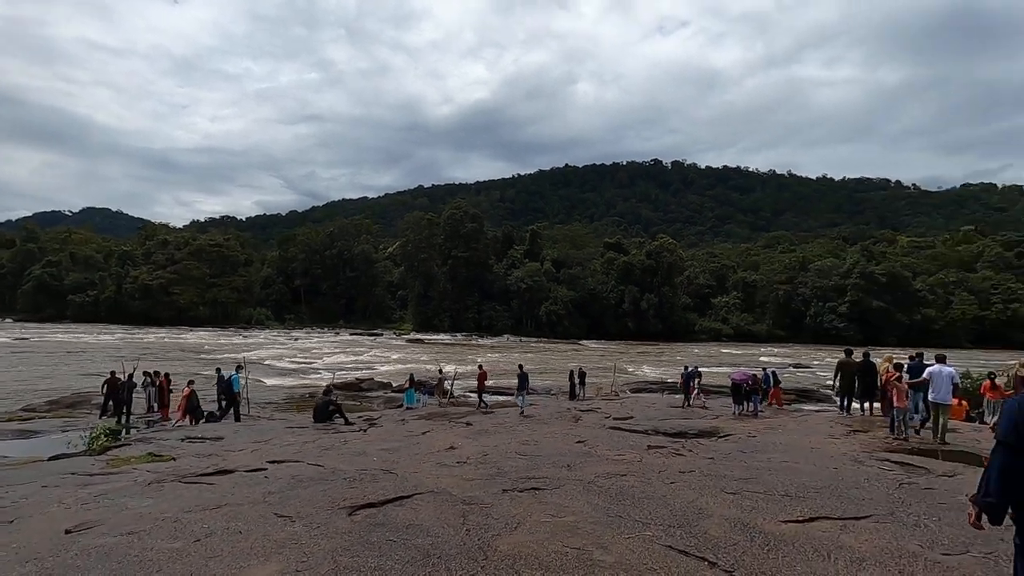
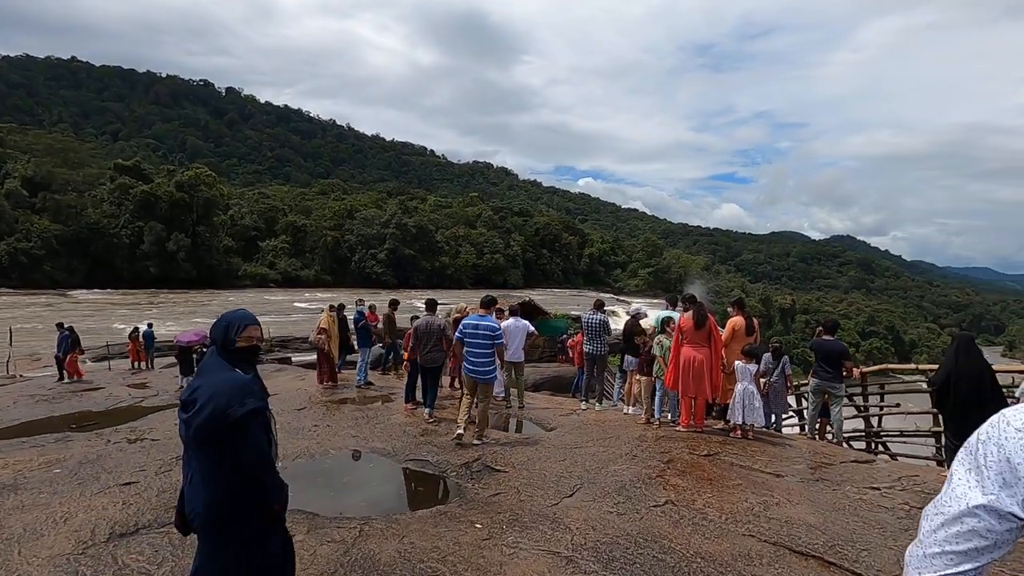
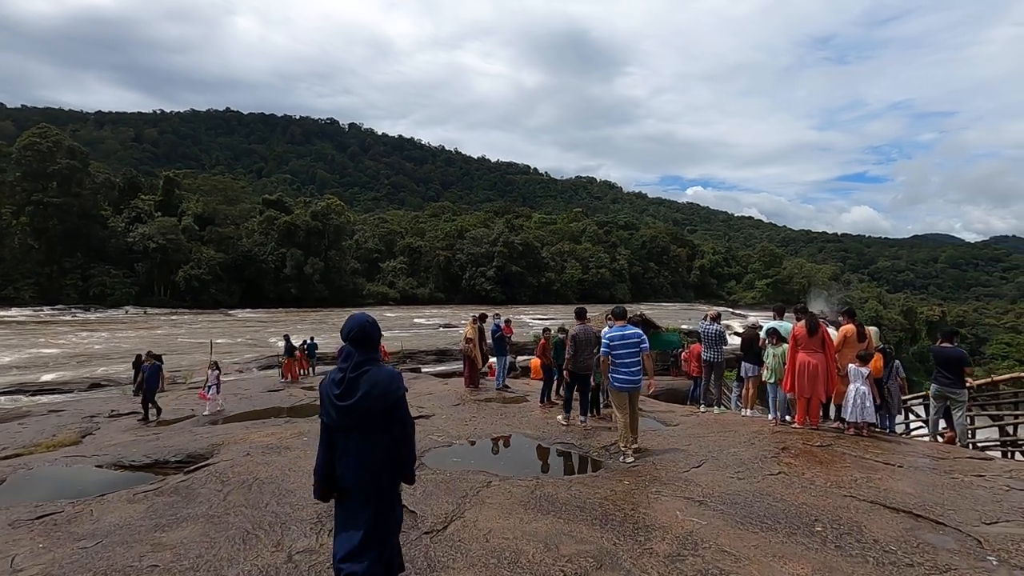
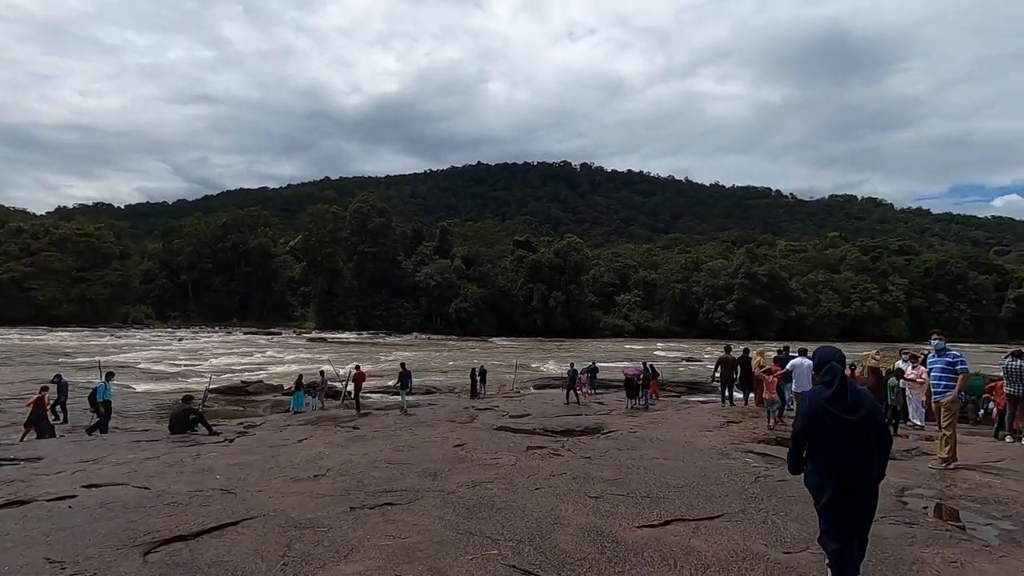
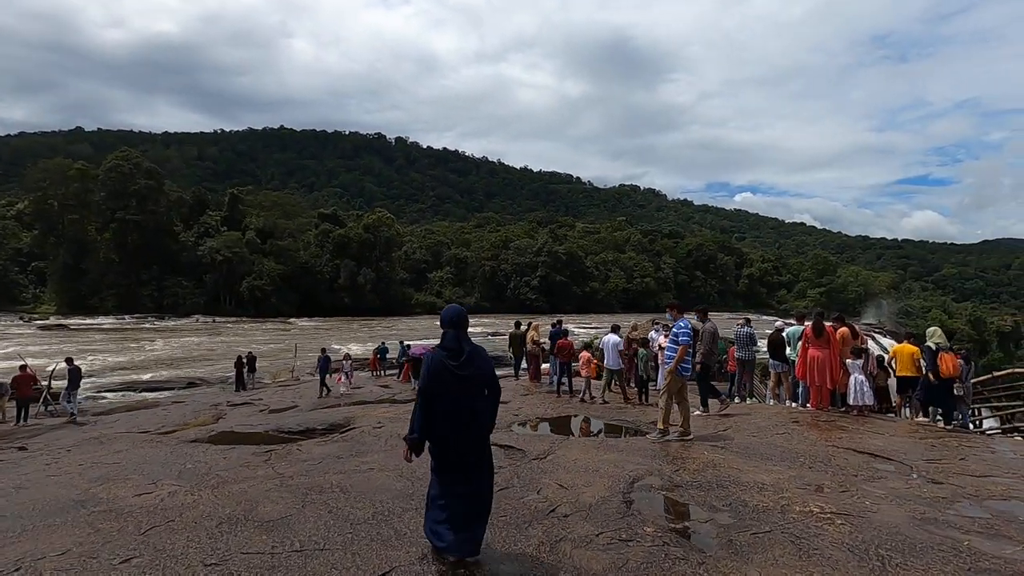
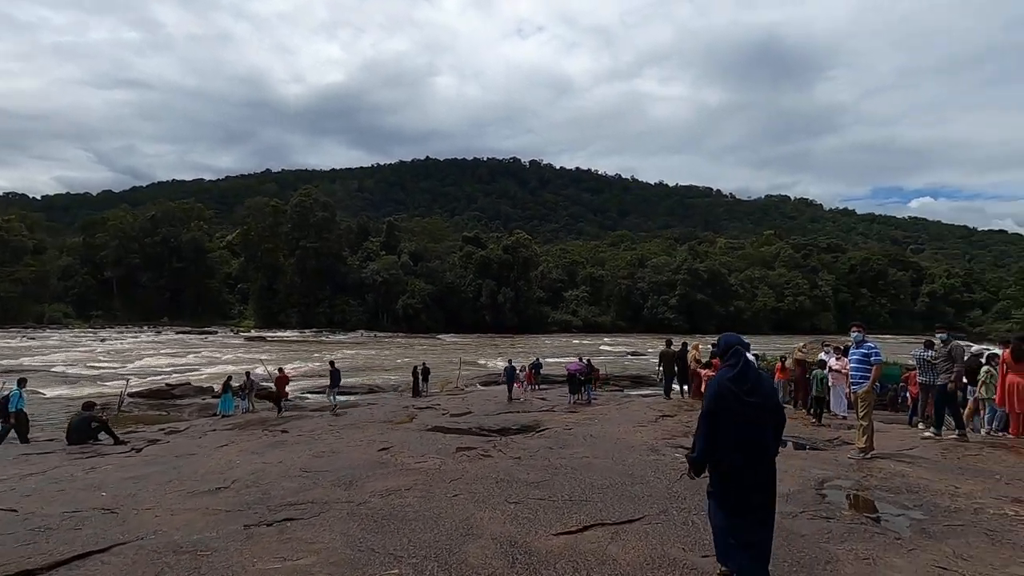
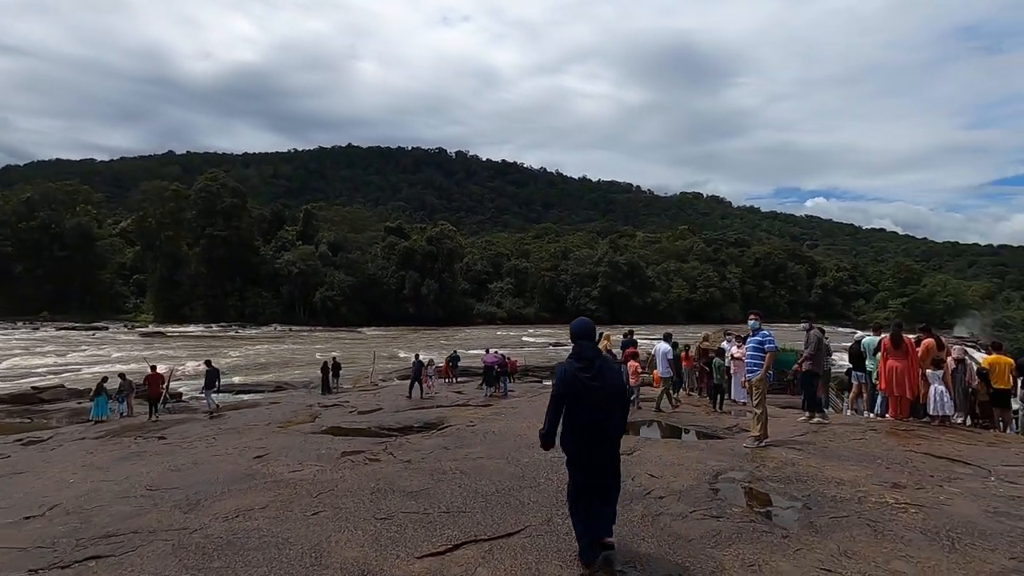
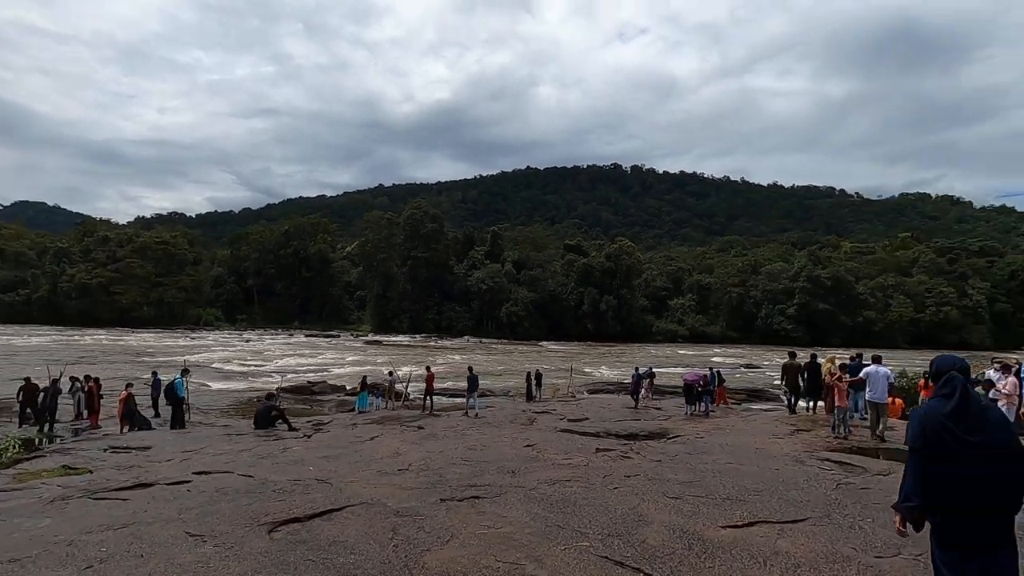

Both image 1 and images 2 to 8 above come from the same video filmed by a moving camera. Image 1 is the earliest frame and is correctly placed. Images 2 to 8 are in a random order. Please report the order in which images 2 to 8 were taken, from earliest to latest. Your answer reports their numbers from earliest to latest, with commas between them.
8, 4, 6, 7, 5, 3, 2
